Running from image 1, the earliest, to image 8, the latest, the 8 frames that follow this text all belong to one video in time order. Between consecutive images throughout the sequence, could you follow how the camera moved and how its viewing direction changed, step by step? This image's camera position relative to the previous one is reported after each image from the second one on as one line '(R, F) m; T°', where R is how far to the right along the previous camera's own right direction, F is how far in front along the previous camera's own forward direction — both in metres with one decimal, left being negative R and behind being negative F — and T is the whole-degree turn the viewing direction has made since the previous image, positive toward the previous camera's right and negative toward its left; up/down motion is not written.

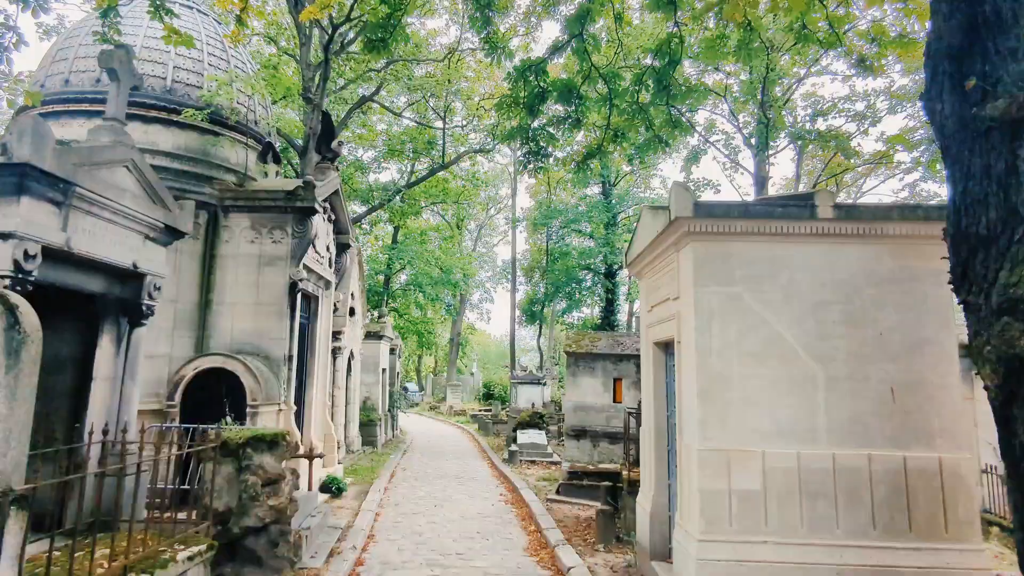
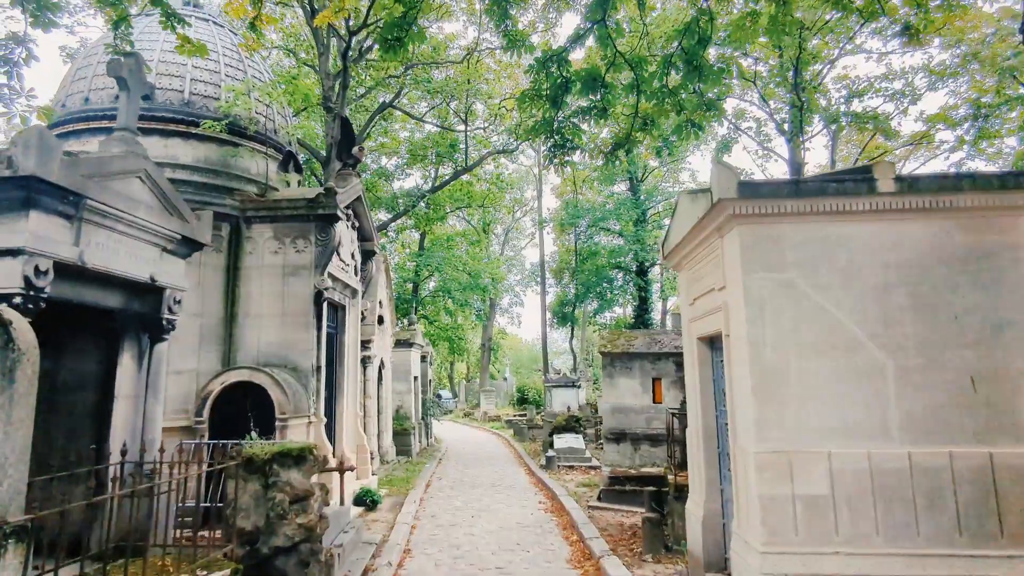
(0.0, +0.3) m; -3°
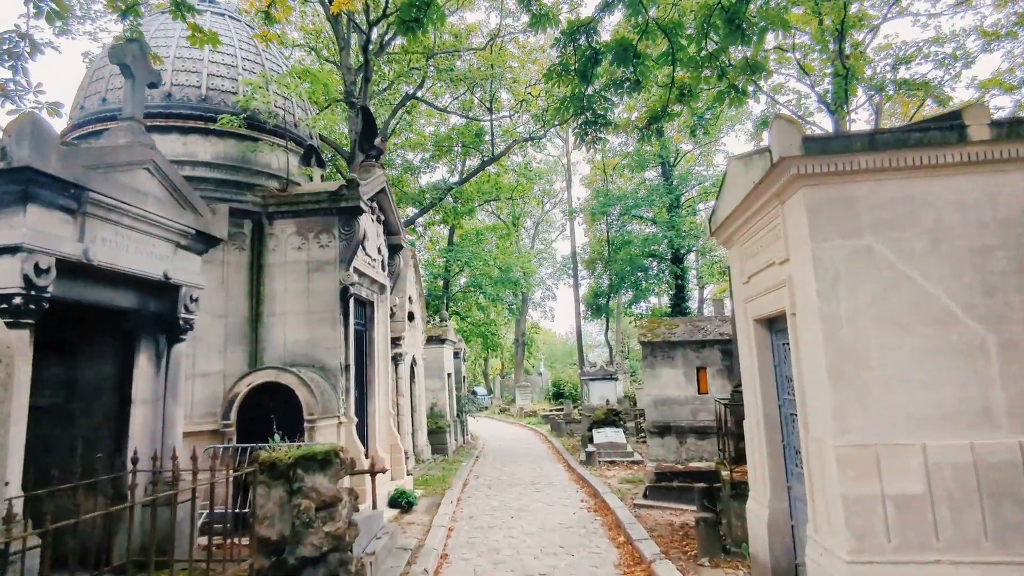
(0.0, +0.5) m; -3°
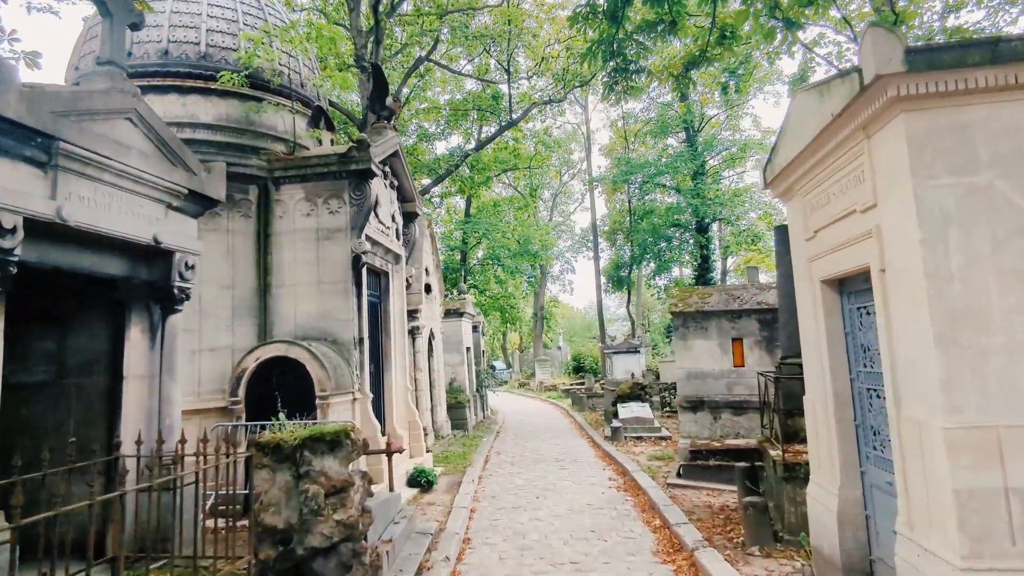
(-0.1, +0.6) m; -2°
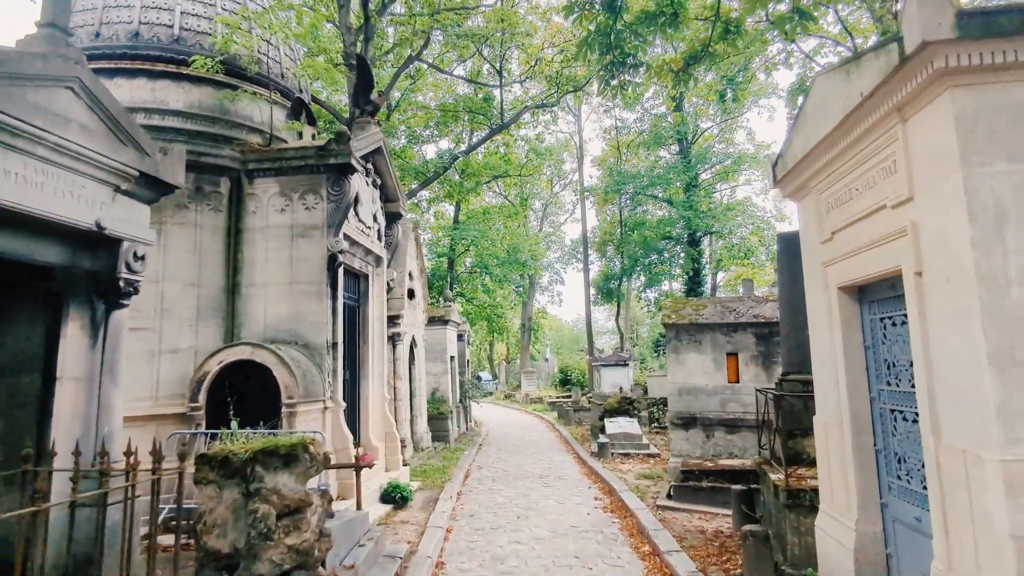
(0.0, +0.5) m; +1°
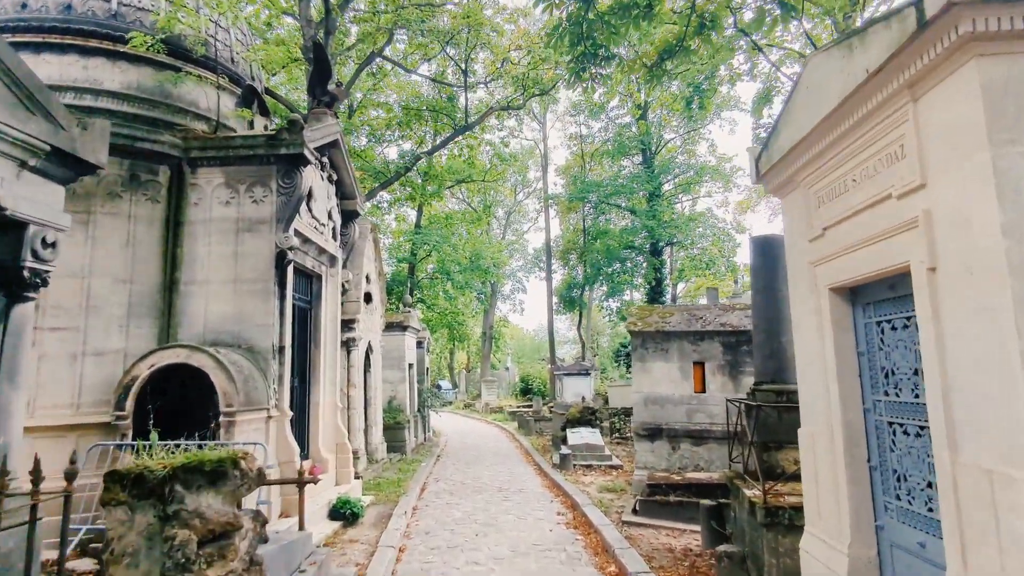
(0.0, +0.4) m; +4°
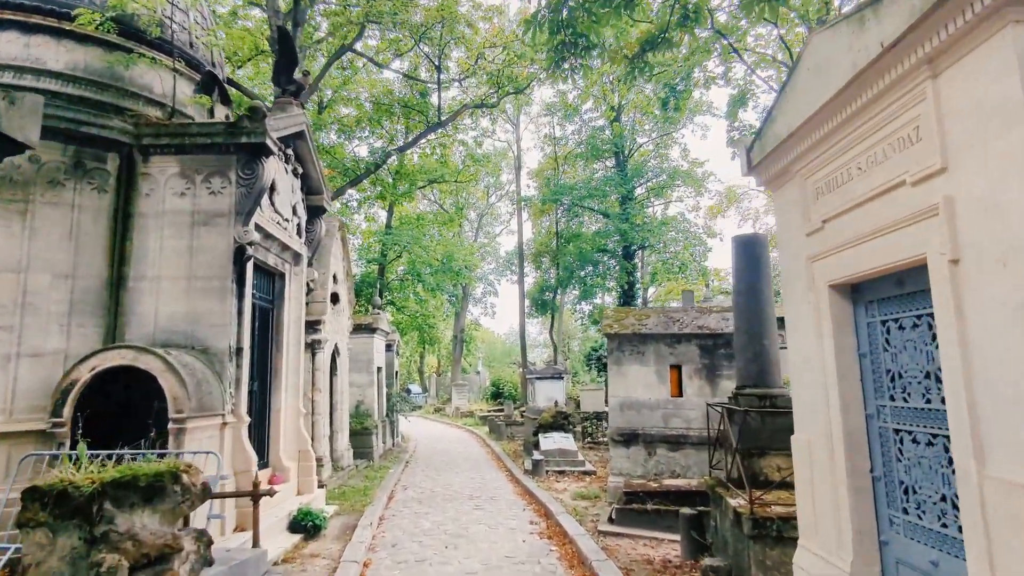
(0.0, +0.3) m; +3°
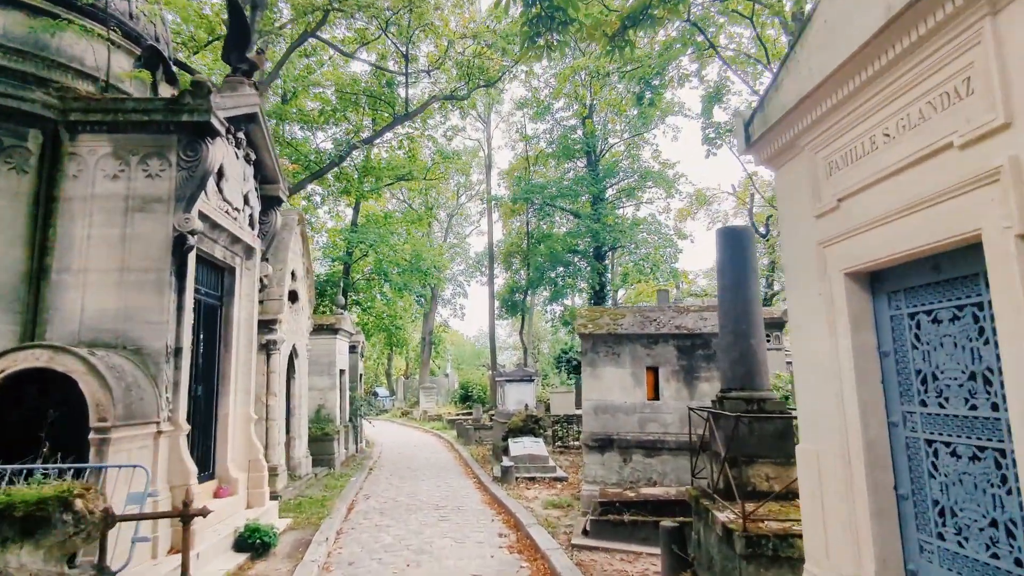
(0.0, +0.5) m; +3°
